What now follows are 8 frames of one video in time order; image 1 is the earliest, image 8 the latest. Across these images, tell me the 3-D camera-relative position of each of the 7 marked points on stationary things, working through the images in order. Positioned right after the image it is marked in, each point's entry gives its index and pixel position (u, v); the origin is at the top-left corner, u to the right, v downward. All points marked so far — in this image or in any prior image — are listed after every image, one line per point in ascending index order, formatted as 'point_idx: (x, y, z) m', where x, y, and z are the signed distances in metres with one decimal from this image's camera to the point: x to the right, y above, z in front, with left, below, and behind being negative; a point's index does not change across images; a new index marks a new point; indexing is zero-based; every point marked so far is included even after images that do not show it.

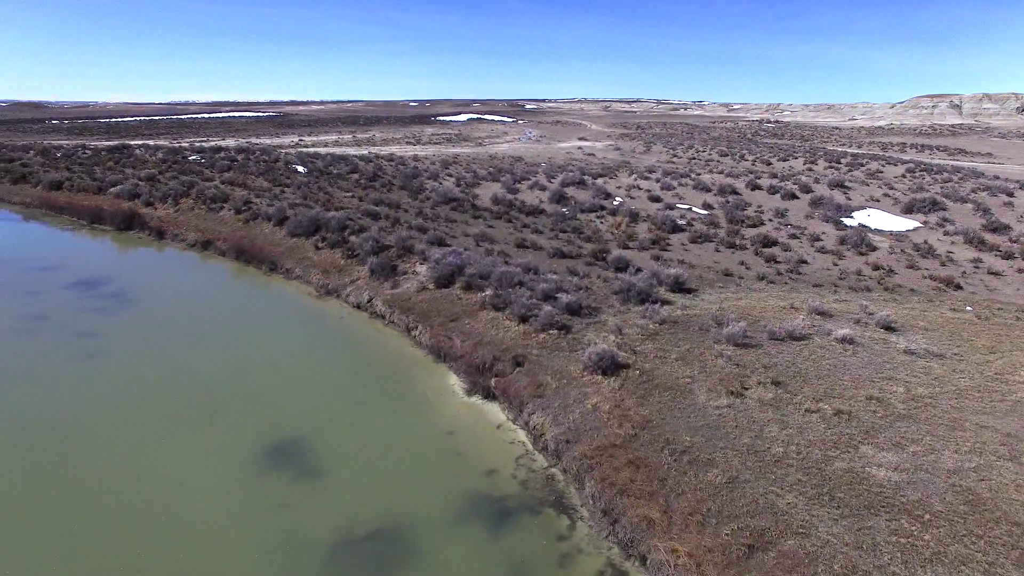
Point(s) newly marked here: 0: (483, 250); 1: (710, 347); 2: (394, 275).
0: (-0.8, +1.1, +18.4) m
1: (+3.6, -1.1, +12.0) m
2: (-3.1, +0.4, +17.3) m
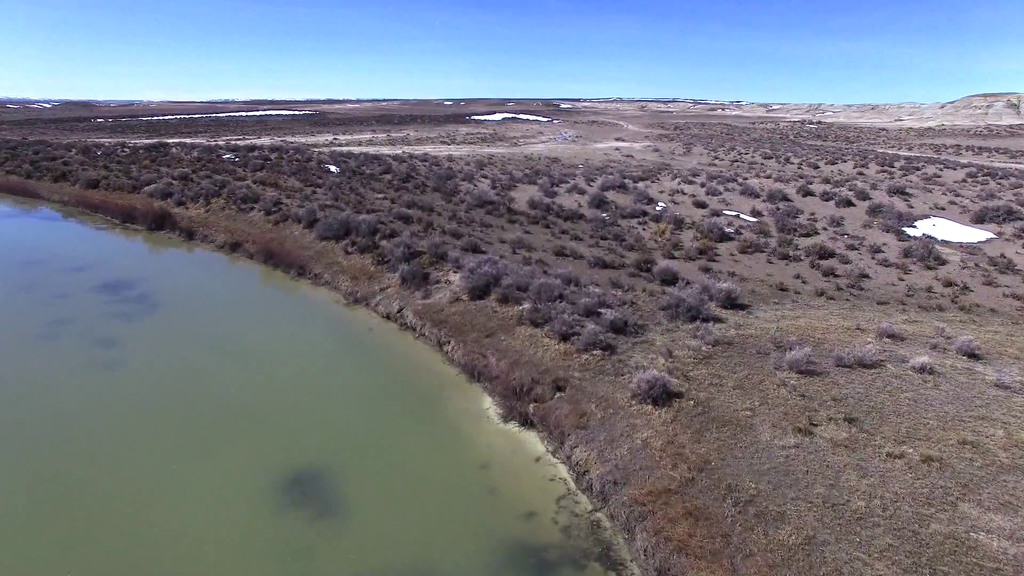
0: (+0.2, +0.8, +17.4) m
1: (+4.2, -1.4, +10.9) m
2: (-2.1, +0.1, +16.4) m
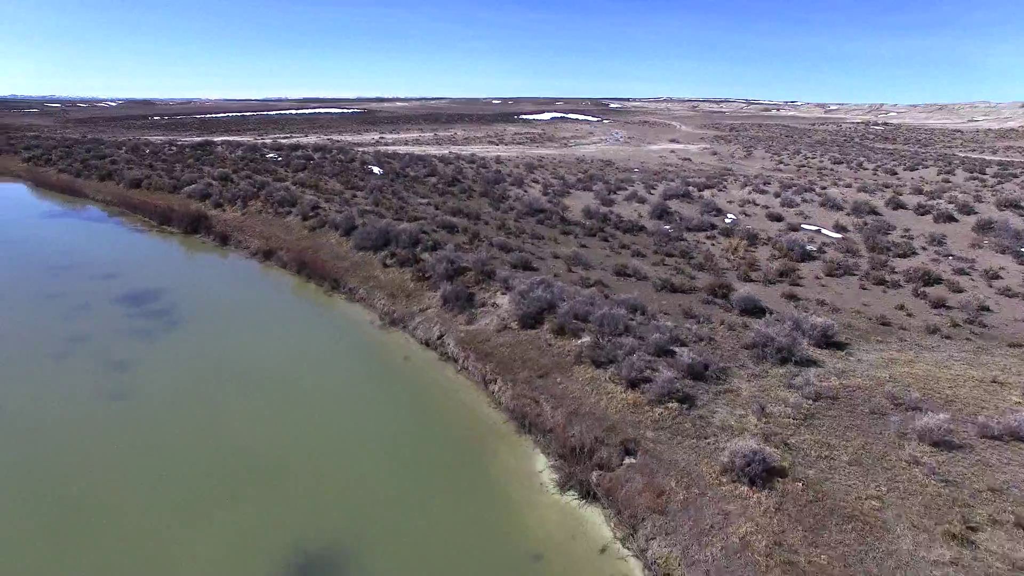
0: (+1.5, +0.2, +15.5) m
1: (+5.0, -2.0, +8.7) m
2: (-0.9, -0.4, +14.6) m
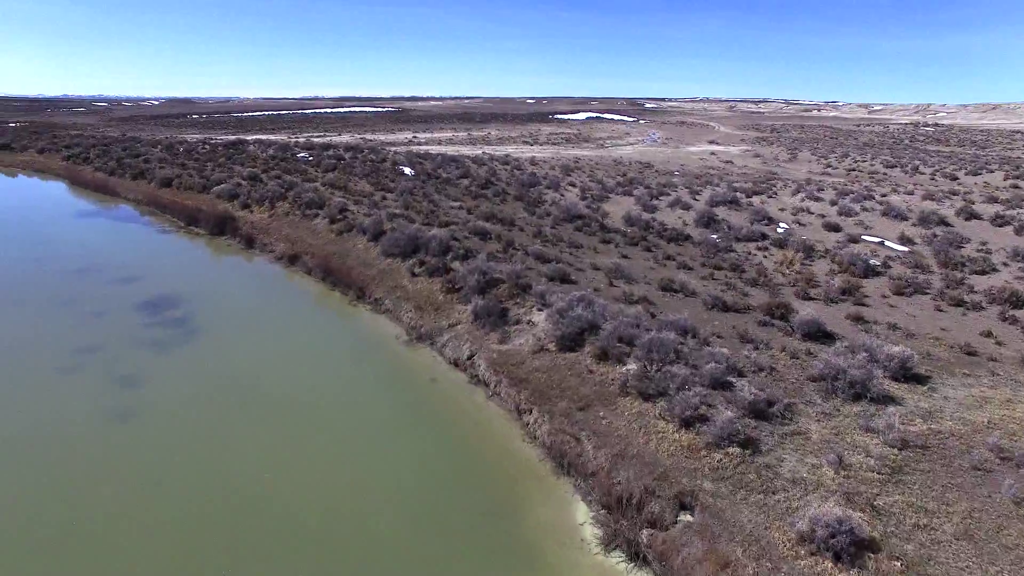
0: (+2.2, -0.1, +14.2) m
1: (+5.4, -2.5, +7.3) m
2: (-0.2, -0.7, +13.5) m
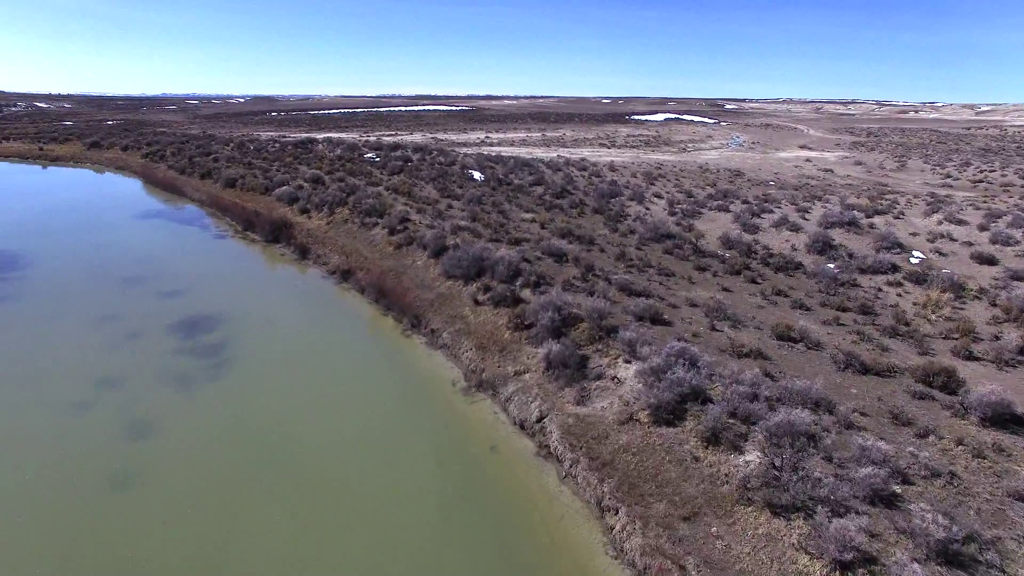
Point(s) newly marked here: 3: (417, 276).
0: (+3.6, -1.0, +11.5) m
1: (+6.0, -3.4, +4.3) m
2: (+1.1, -1.4, +11.1) m
3: (-2.5, +0.3, +17.4) m
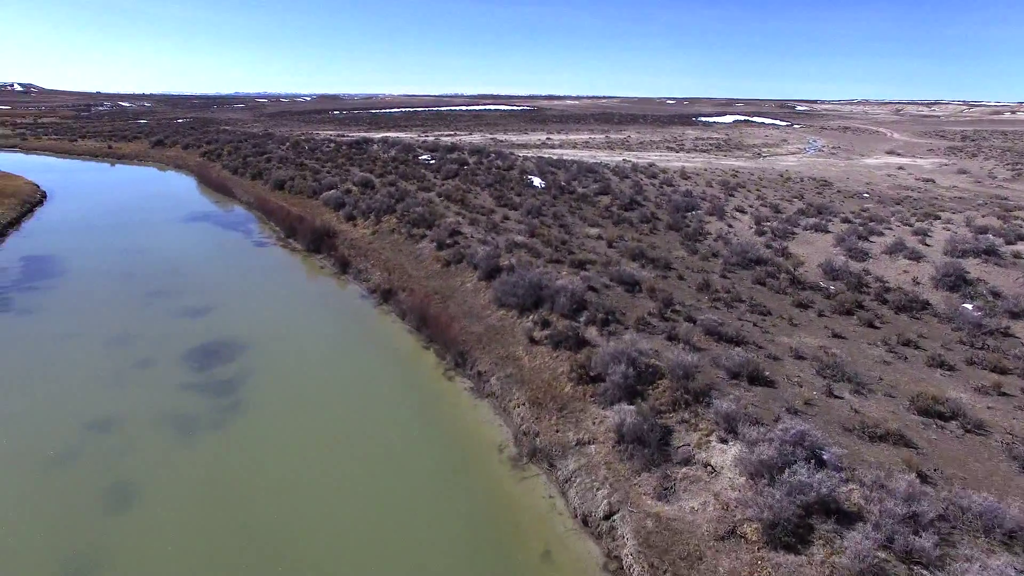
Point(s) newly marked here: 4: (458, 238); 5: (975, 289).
0: (+4.5, -1.8, +8.8) m
1: (+6.2, -4.3, +1.4) m
2: (+1.9, -2.2, +8.6) m
3: (-1.1, -0.3, +15.2) m
4: (-1.5, +1.5, +19.4) m
5: (+9.7, 0.0, +13.9) m
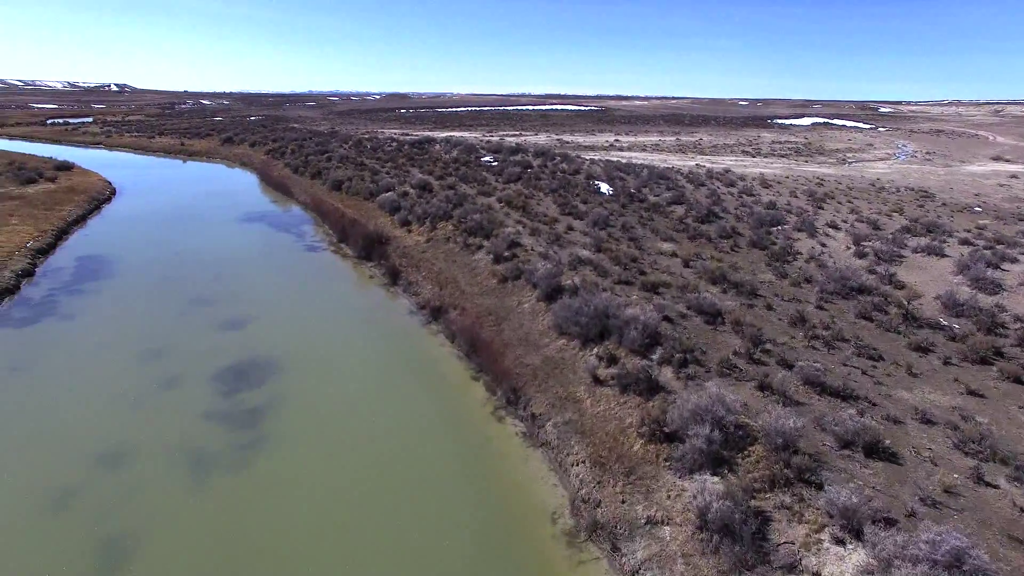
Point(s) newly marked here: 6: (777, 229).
0: (+5.1, -2.4, +6.8) m
1: (+6.0, -5.0, -0.8) m
2: (+2.5, -2.7, +6.8) m
3: (+0.2, -0.8, +13.6) m
4: (+0.2, +1.0, +17.8) m
5: (+10.8, -0.9, +11.3) m
6: (+7.6, +1.7, +19.0) m
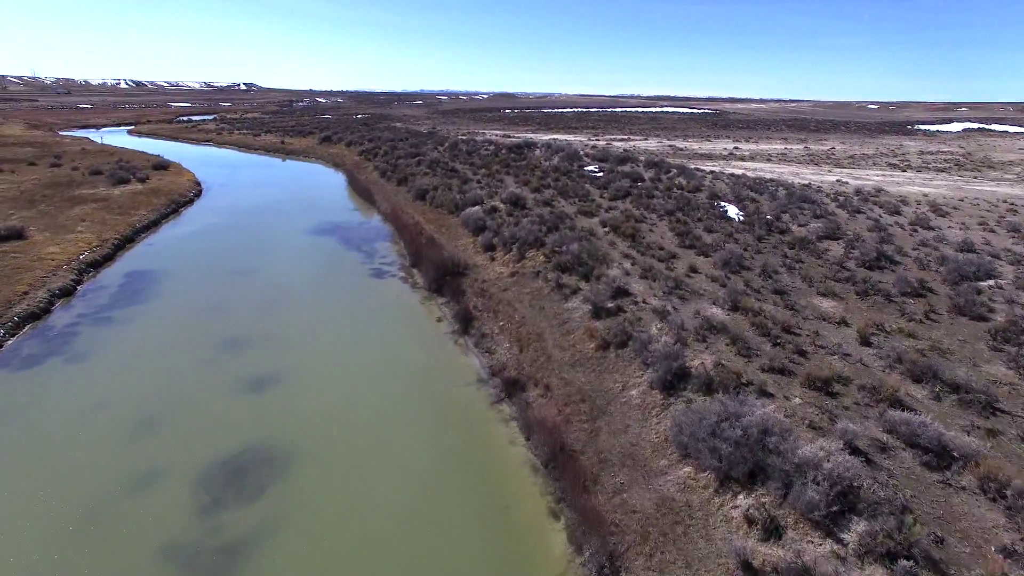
0: (+5.3, -3.9, +2.0) m
1: (+5.0, -6.4, -5.6) m
2: (+2.8, -4.1, +2.3) m
3: (+1.6, -2.1, +9.4) m
4: (+2.3, -0.3, +13.6) m
5: (+11.8, -2.6, +5.6) m
6: (+9.9, 0.0, +13.7) m
